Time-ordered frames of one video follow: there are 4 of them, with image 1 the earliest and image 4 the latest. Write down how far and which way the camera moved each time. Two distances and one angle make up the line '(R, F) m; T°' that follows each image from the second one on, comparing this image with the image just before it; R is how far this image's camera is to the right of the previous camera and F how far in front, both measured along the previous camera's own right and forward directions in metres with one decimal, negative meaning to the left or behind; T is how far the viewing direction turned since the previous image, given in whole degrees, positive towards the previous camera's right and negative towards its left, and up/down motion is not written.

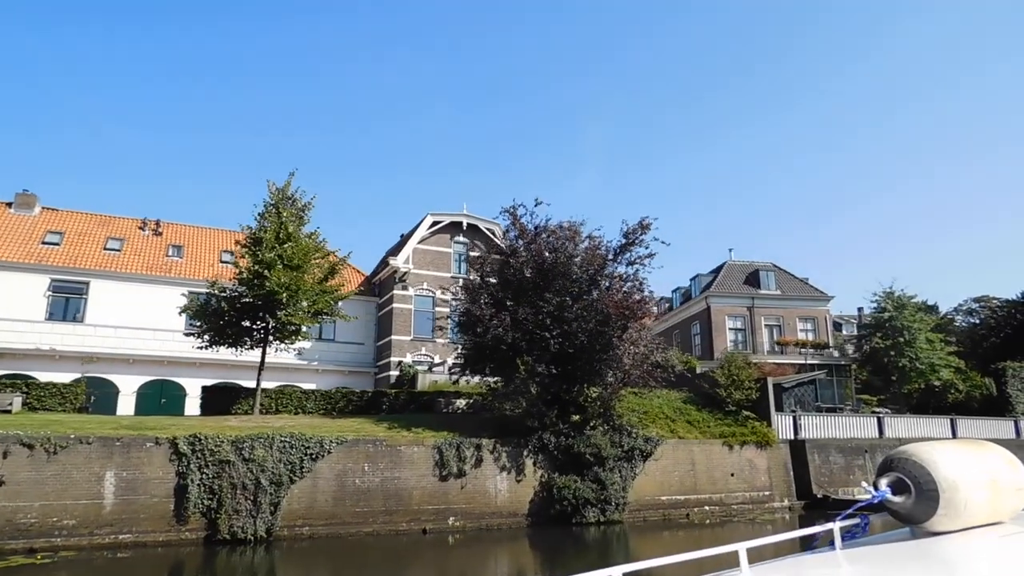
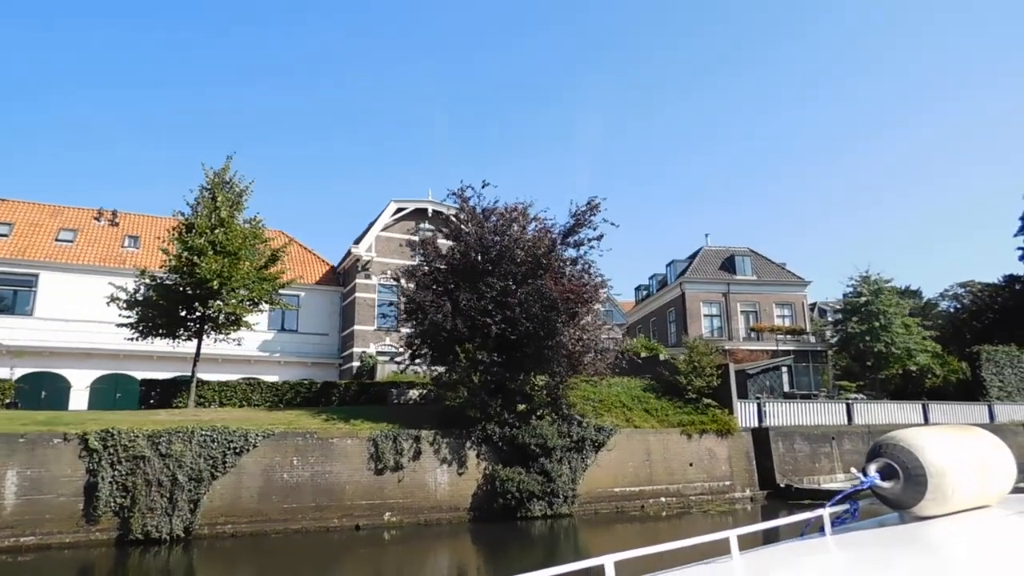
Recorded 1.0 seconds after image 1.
(+1.3, +0.8) m; 0°
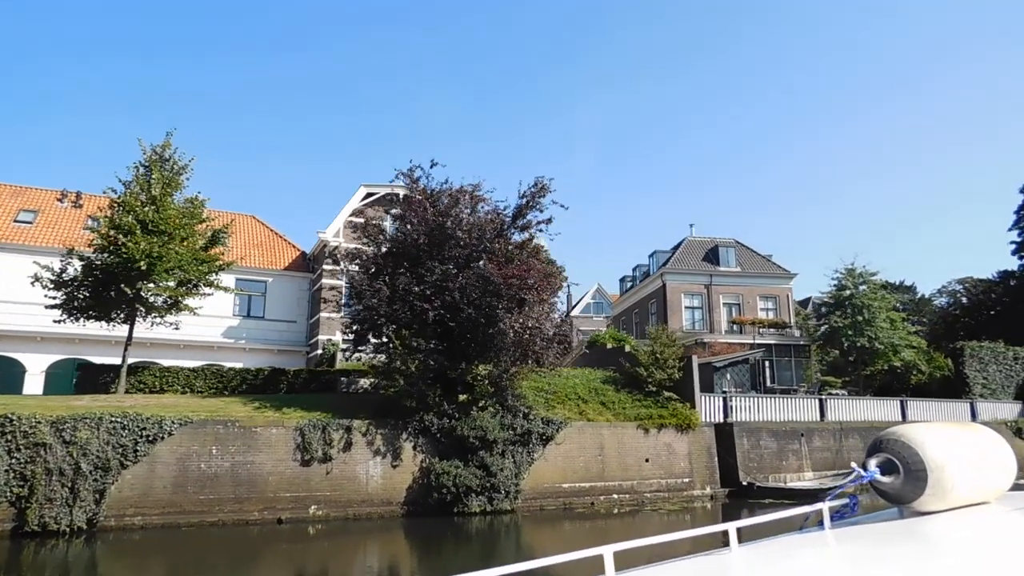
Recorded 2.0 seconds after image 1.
(+1.5, +0.9) m; -1°
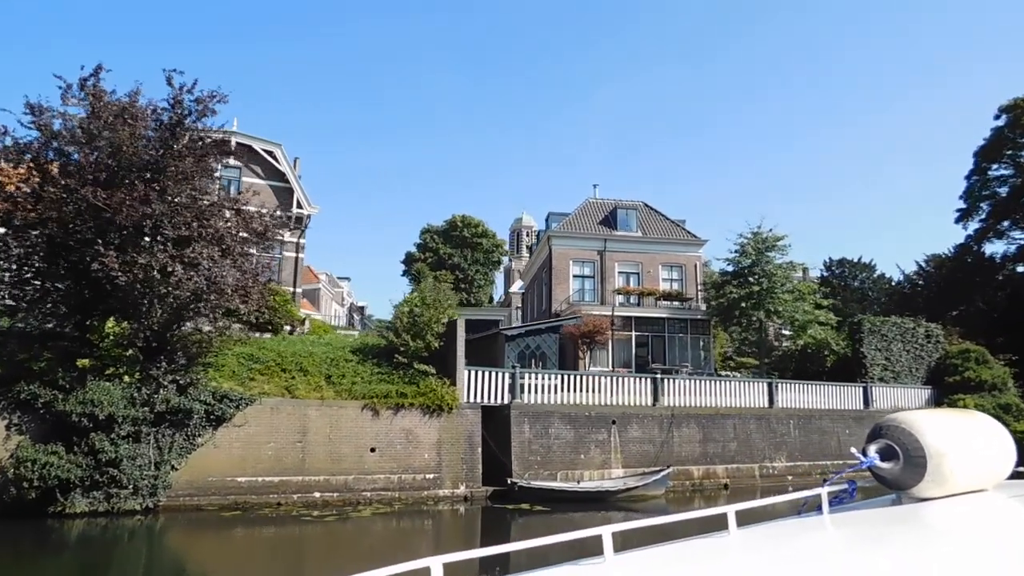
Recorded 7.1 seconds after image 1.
(+6.9, +4.2) m; -2°
